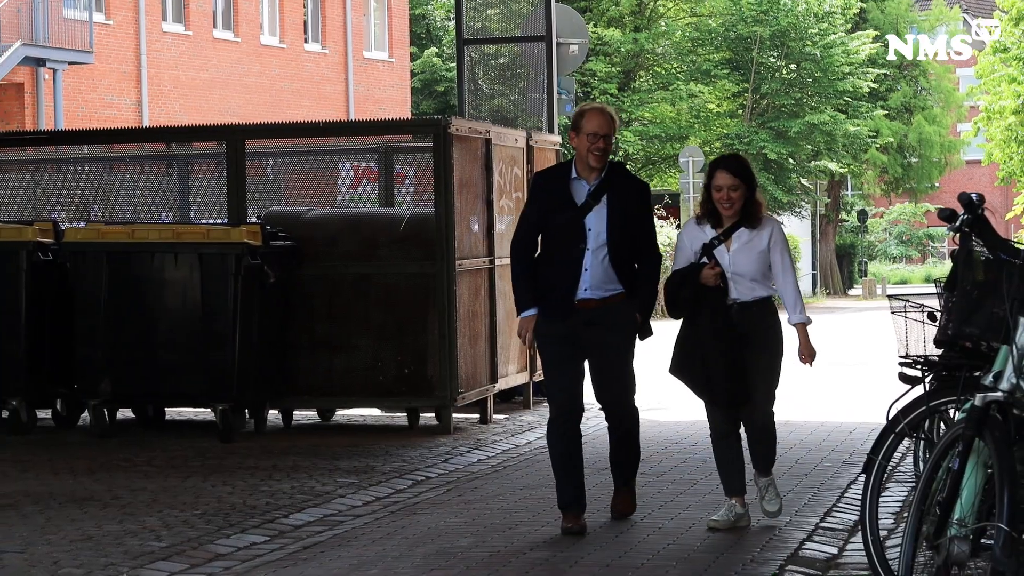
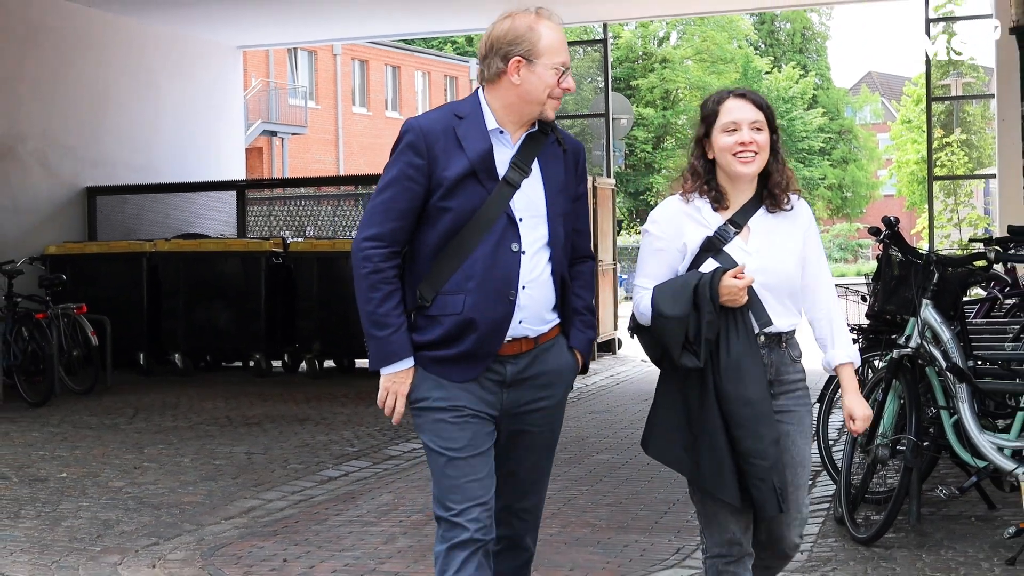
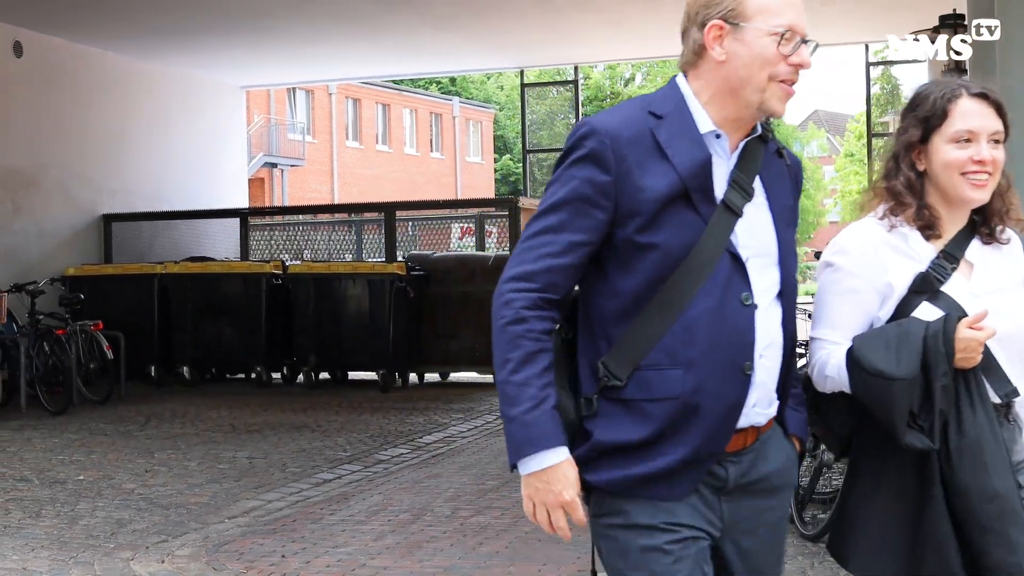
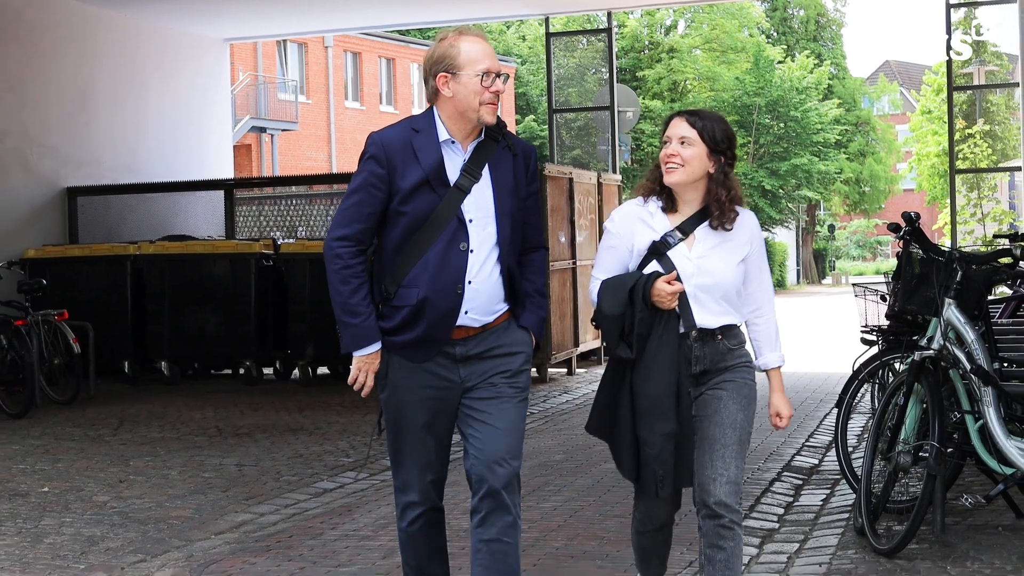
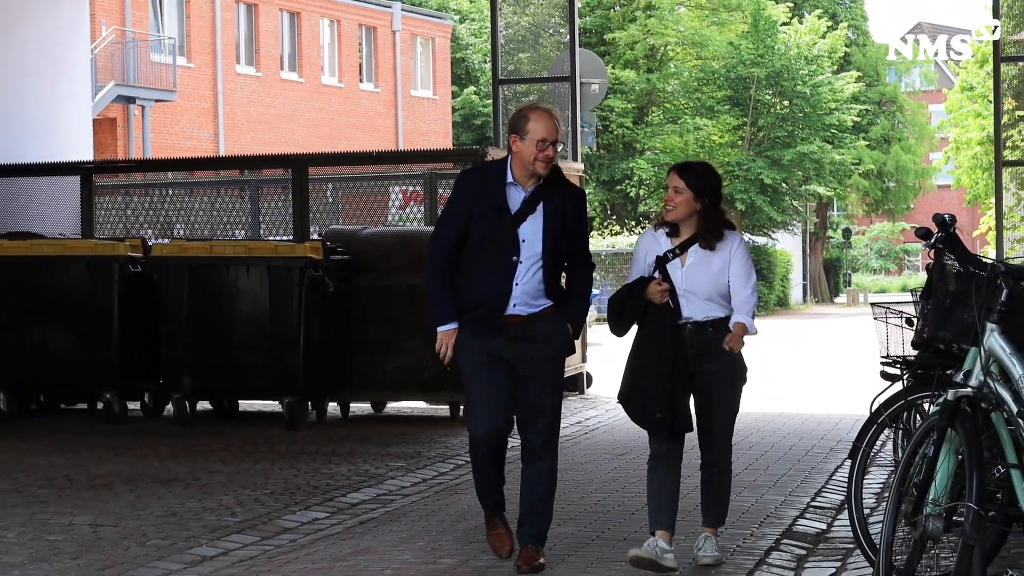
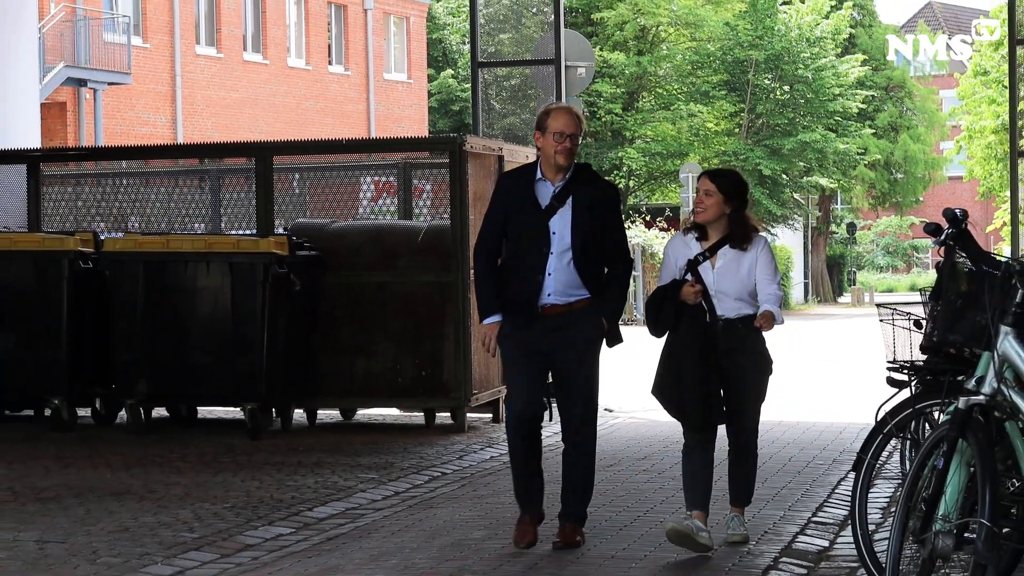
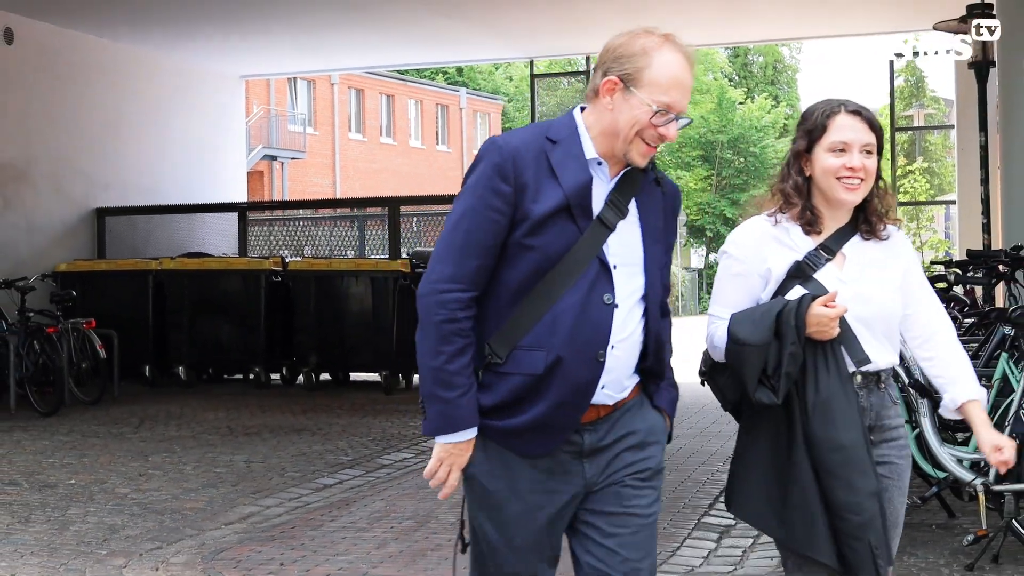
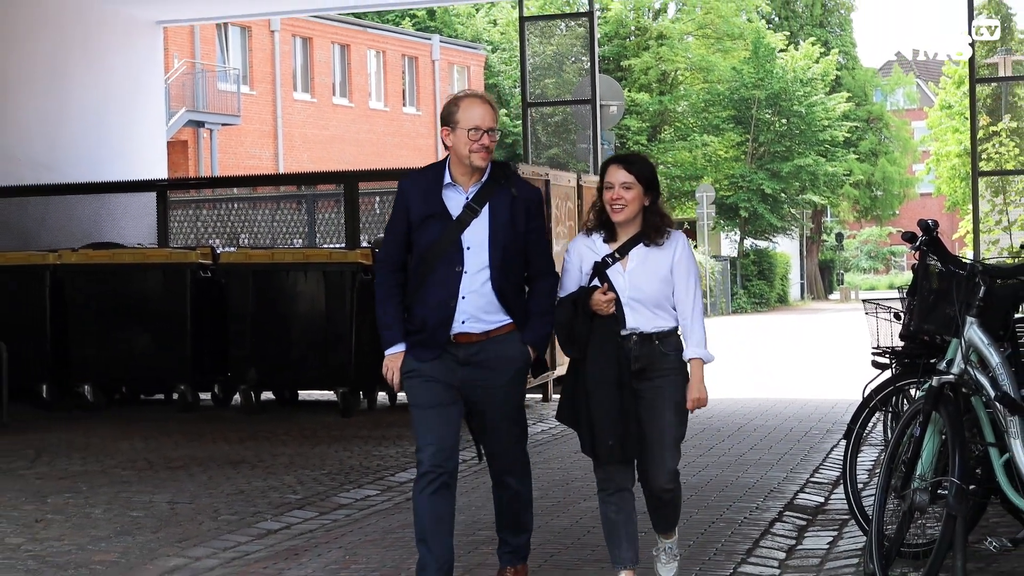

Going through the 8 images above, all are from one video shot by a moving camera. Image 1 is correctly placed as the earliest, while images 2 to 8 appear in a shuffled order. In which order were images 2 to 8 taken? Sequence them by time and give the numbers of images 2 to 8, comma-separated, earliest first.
6, 5, 8, 4, 2, 7, 3
